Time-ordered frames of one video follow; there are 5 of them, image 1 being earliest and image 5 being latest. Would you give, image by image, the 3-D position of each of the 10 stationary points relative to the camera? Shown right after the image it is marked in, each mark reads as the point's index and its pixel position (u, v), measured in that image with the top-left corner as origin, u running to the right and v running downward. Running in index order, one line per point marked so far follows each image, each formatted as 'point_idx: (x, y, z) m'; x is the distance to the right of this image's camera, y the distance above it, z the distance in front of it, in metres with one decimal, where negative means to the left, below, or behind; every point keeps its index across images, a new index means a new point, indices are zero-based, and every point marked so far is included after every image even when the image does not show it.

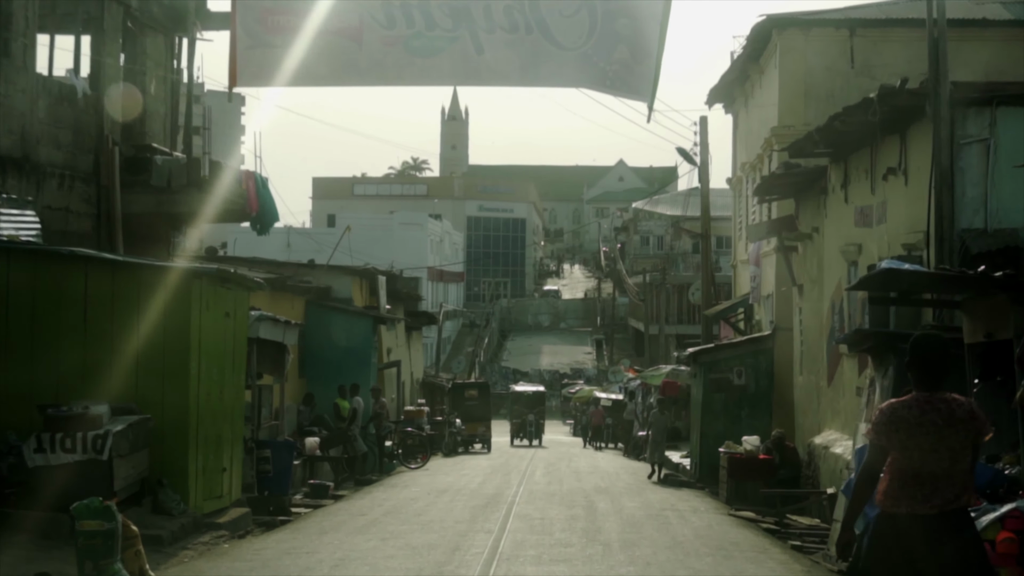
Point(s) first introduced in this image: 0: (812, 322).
0: (+3.0, -0.3, +17.5) m
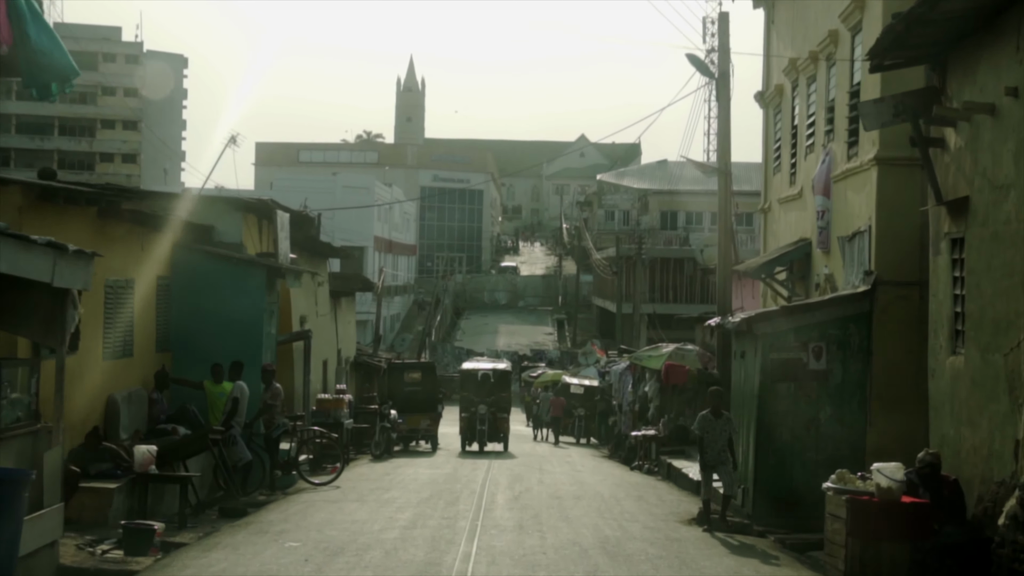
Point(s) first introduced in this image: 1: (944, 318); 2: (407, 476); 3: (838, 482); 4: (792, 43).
0: (+2.7, +0.1, +9.9) m
1: (+2.7, -0.2, +11.1) m
2: (-1.1, -2.0, +19.2) m
3: (+1.9, -1.1, +10.1) m
4: (+3.1, +2.7, +19.5) m
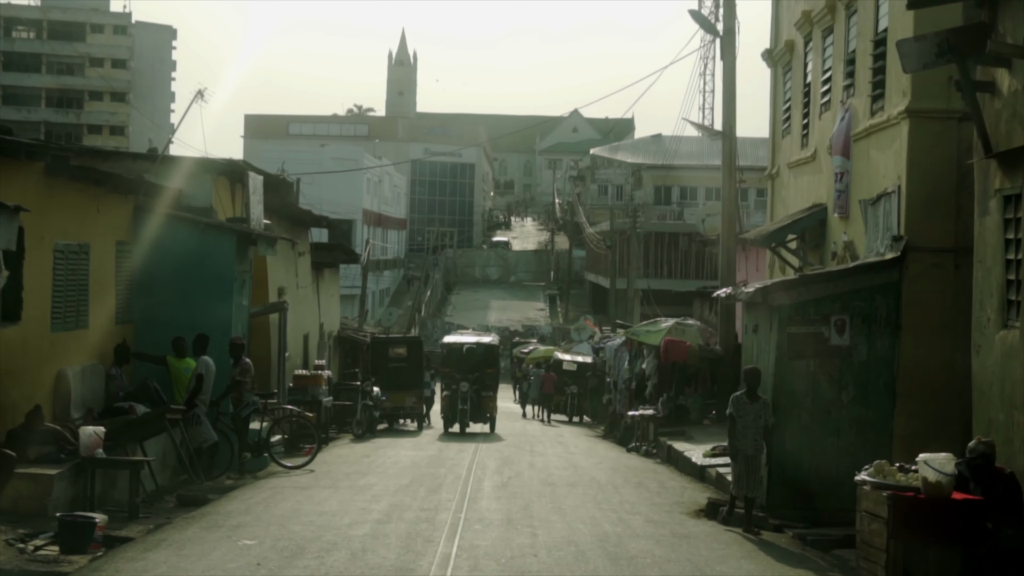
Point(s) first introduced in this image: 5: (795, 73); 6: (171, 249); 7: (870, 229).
0: (+2.6, +0.3, +8.5) m
1: (+2.6, 0.0, +9.7) m
2: (-1.3, -1.7, +17.8) m
3: (+1.8, -0.9, +8.8) m
4: (+3.0, +3.0, +18.0) m
5: (+3.0, +2.3, +19.0) m
6: (-3.3, +0.4, +17.2) m
7: (+2.8, +0.5, +13.7) m
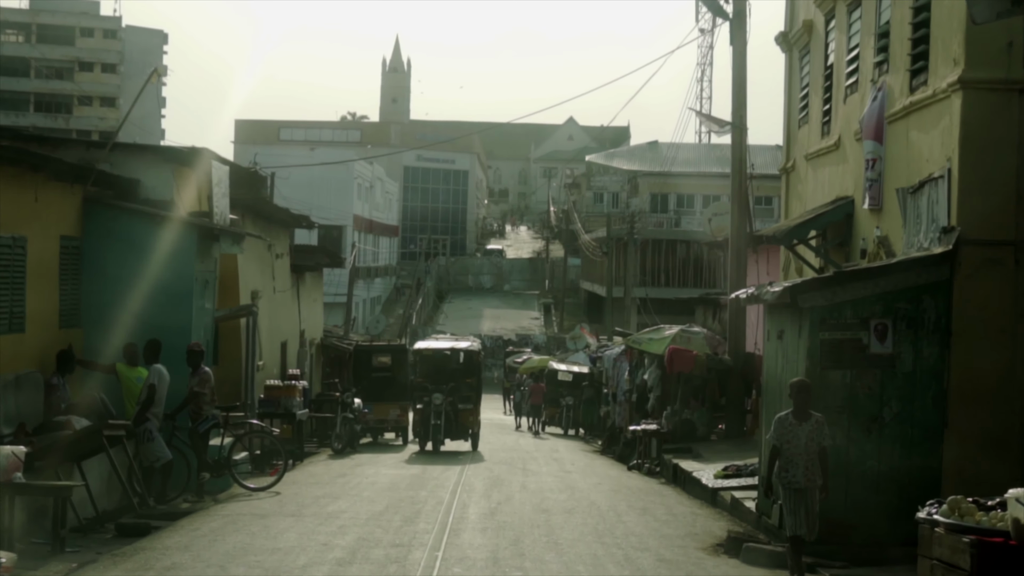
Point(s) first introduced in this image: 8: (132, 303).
0: (+2.6, +0.4, +6.8) m
1: (+2.6, 0.0, +8.1) m
2: (-1.3, -1.7, +16.1) m
3: (+1.7, -0.9, +7.1) m
4: (+2.9, +3.0, +16.4) m
5: (+2.9, +2.3, +17.3) m
6: (-3.4, +0.4, +15.5) m
7: (+2.7, +0.5, +12.0) m
8: (-3.3, -0.1, +15.6) m
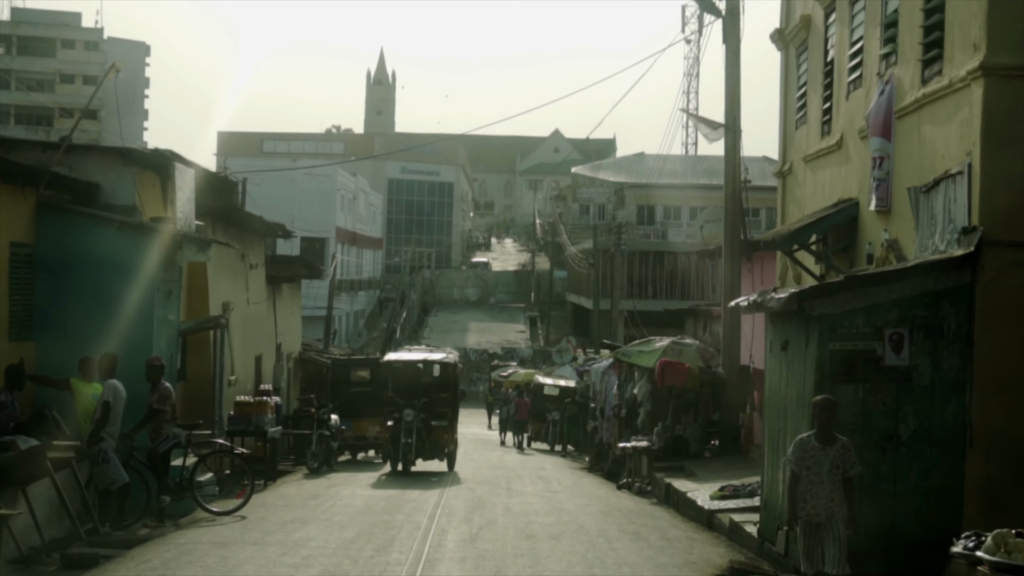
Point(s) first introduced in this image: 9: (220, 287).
0: (+2.5, +0.4, +5.9) m
1: (+2.5, 0.0, +7.1) m
2: (-1.5, -1.8, +15.1) m
3: (+1.7, -0.9, +6.1) m
4: (+2.7, +2.9, +15.5) m
5: (+2.8, +2.2, +16.4) m
6: (-3.6, +0.3, +14.5) m
7: (+2.6, +0.4, +11.1) m
8: (-3.5, -0.2, +14.6) m
9: (-3.2, 0.0, +19.8) m
